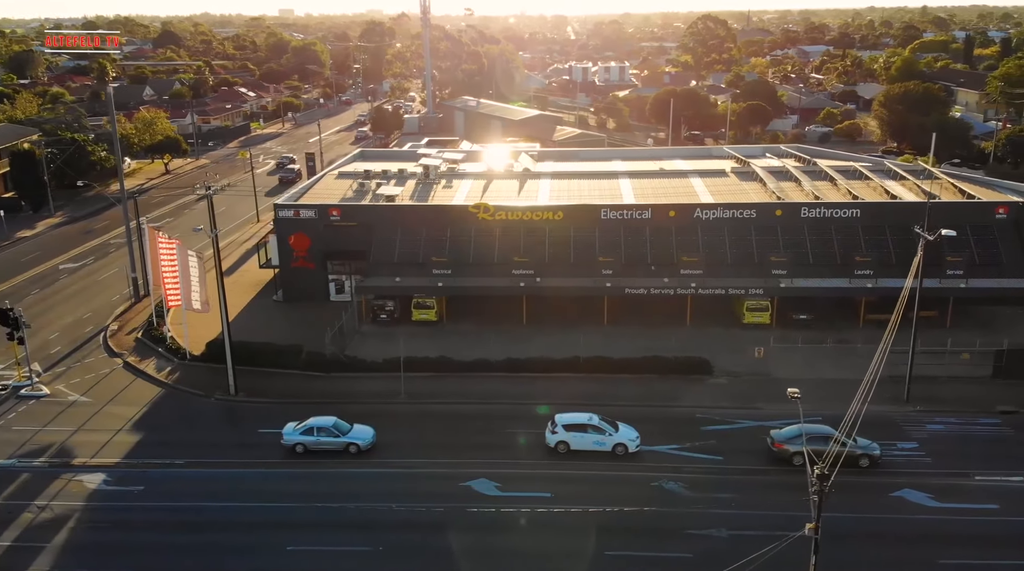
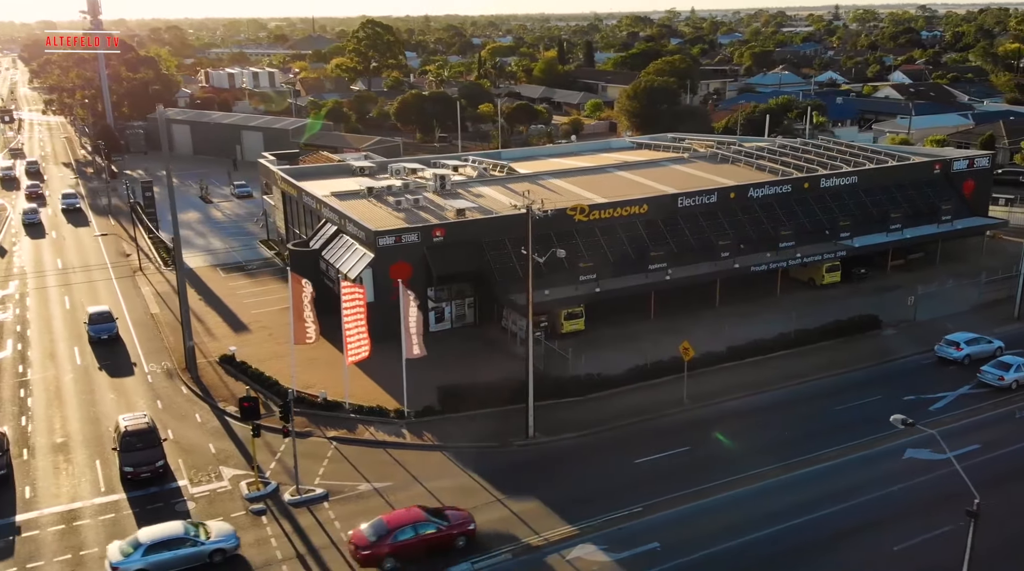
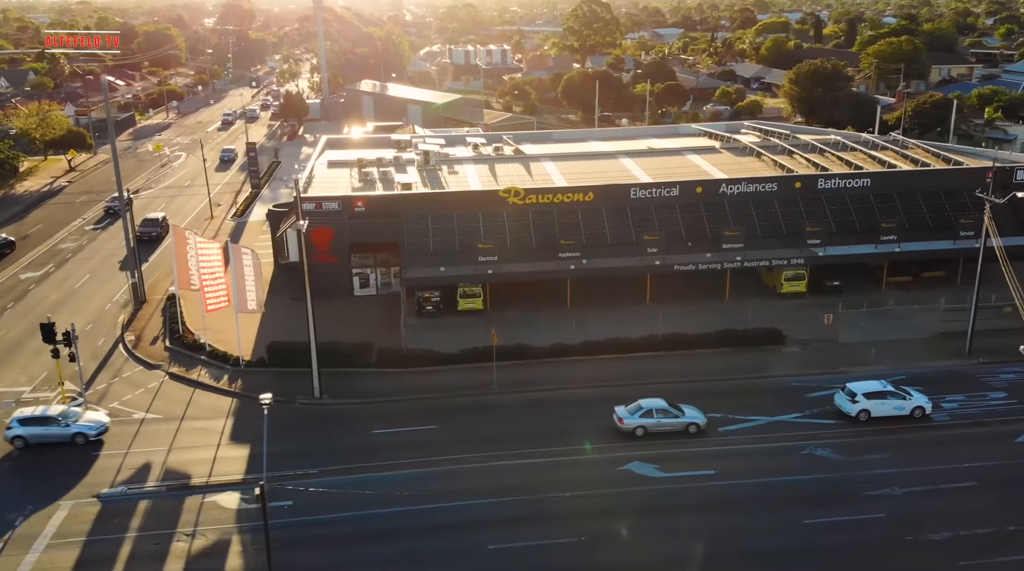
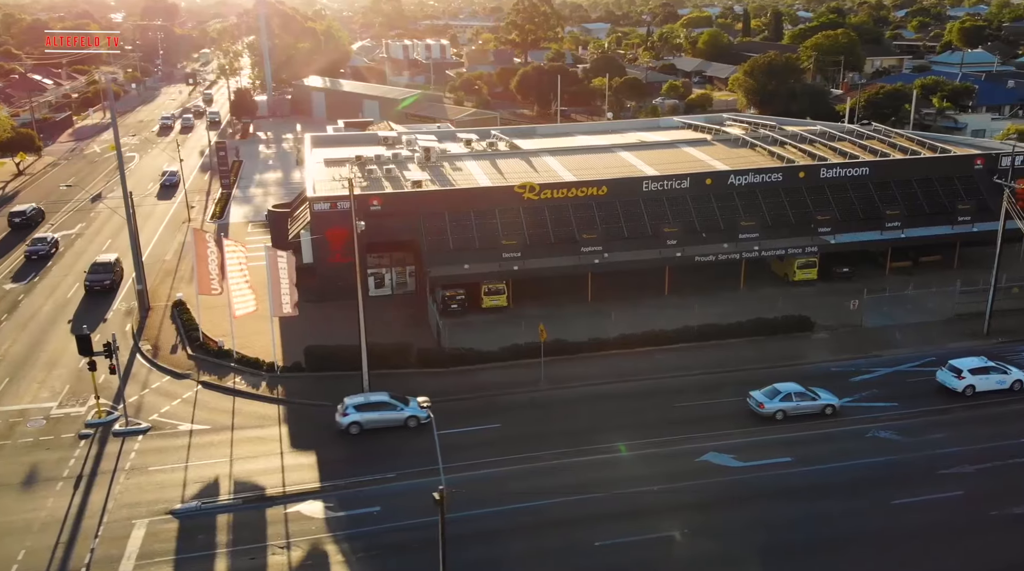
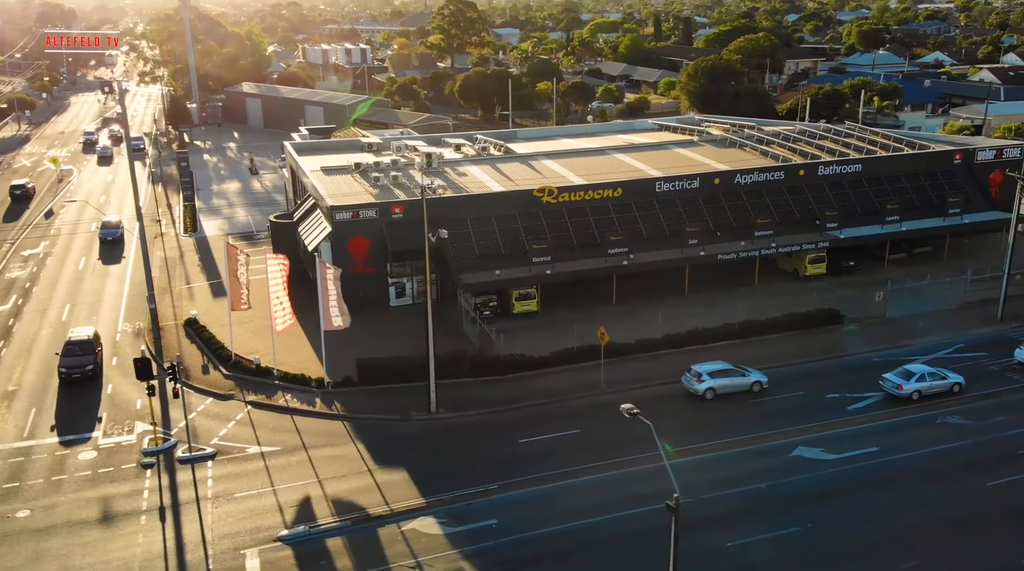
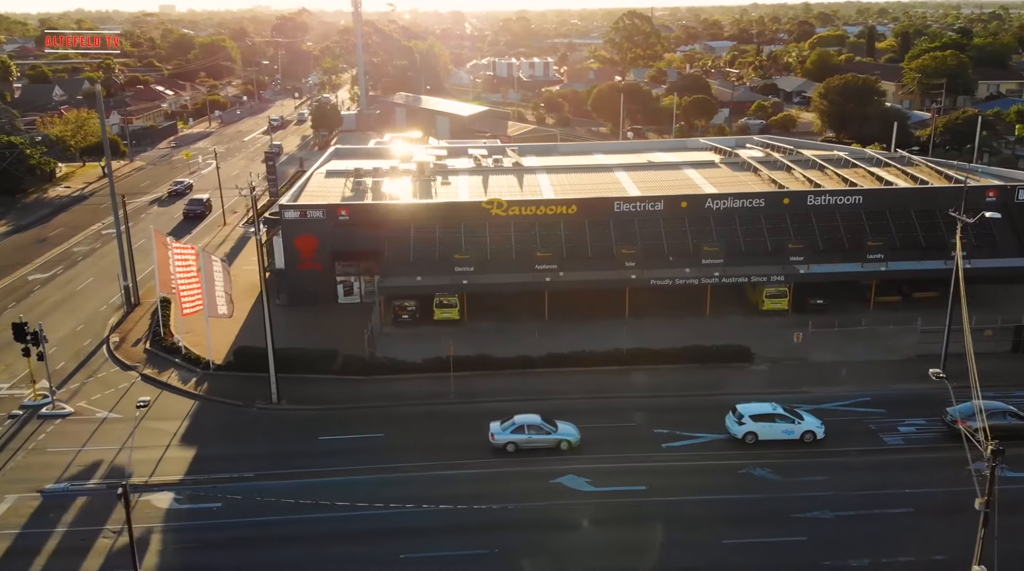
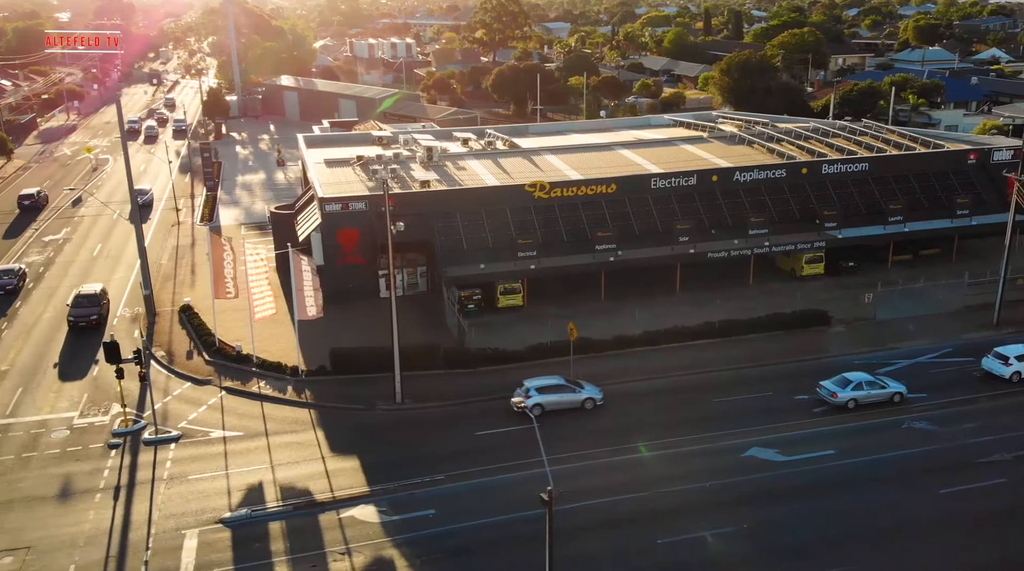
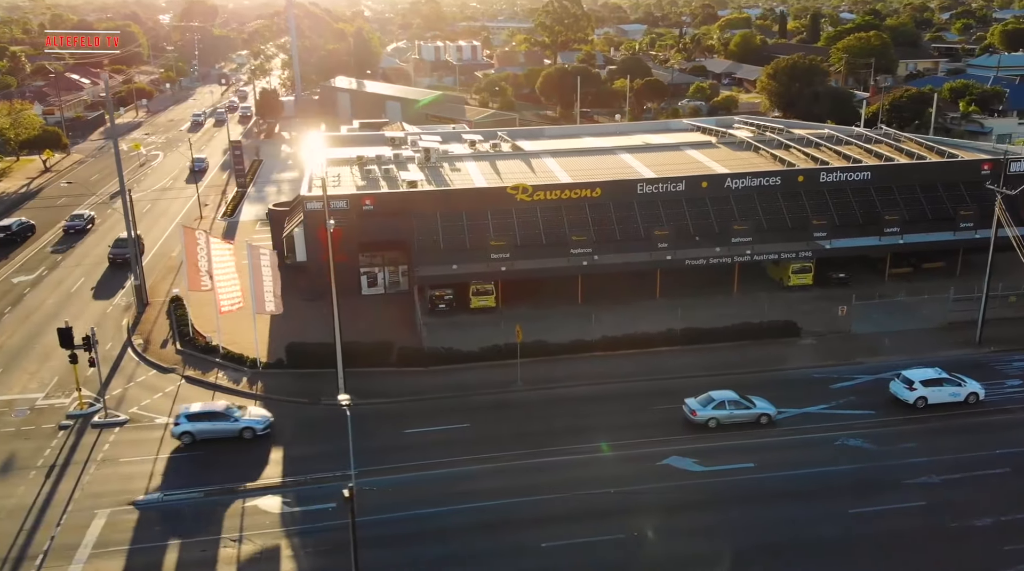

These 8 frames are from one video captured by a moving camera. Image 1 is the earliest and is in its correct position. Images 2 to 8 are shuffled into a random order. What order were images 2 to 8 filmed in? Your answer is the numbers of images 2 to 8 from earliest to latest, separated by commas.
6, 3, 8, 4, 7, 5, 2
